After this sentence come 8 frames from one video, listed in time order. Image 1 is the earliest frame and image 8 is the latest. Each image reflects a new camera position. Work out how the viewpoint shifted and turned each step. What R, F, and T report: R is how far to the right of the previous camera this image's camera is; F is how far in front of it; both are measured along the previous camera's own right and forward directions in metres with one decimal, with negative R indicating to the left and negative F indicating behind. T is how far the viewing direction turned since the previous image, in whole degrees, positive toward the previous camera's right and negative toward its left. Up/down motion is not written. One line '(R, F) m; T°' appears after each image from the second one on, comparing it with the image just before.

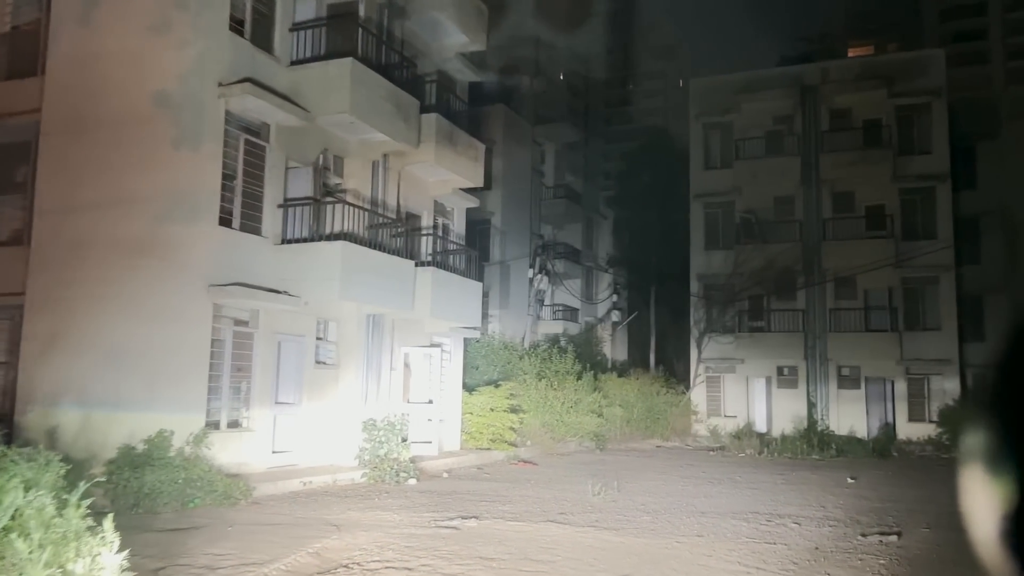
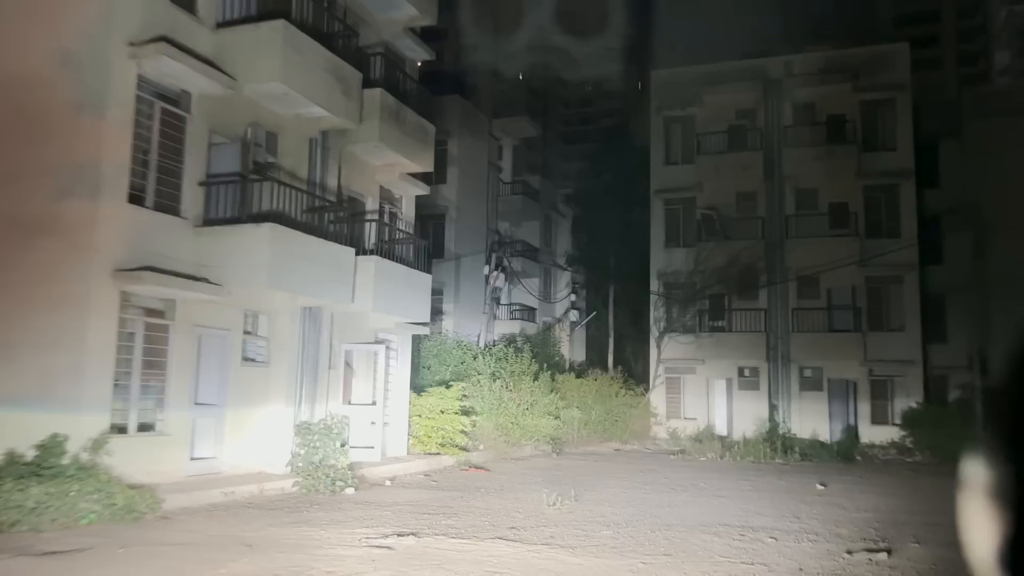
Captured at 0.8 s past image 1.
(+0.1, +1.0) m; +3°
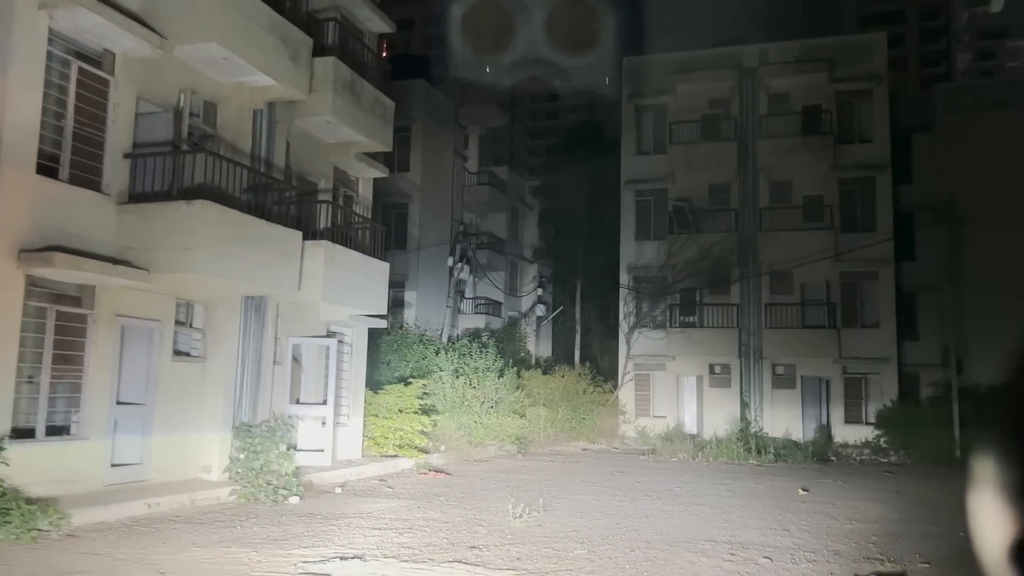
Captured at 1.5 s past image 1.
(0.0, +1.0) m; +2°
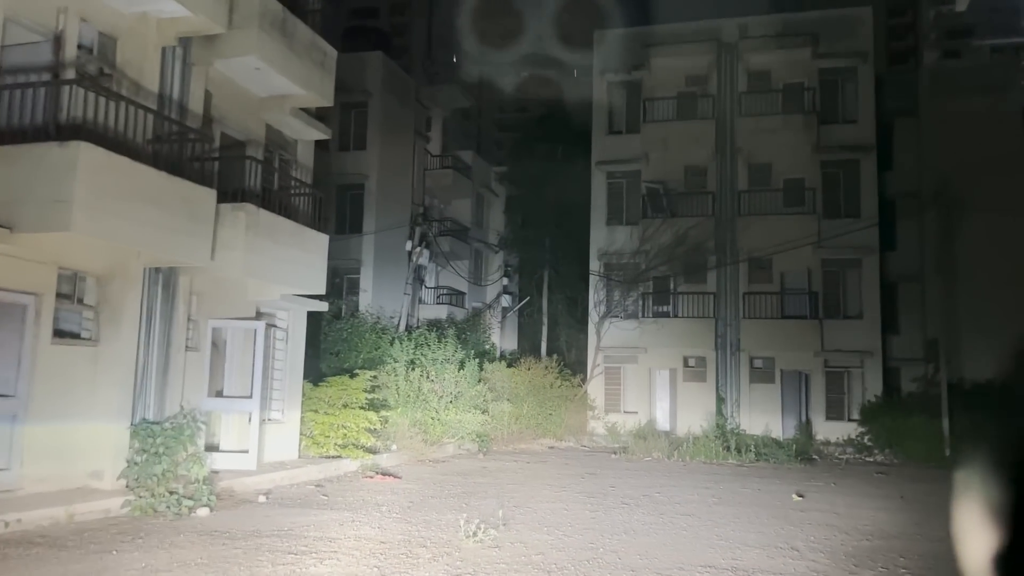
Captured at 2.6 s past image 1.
(+0.1, +1.6) m; +2°
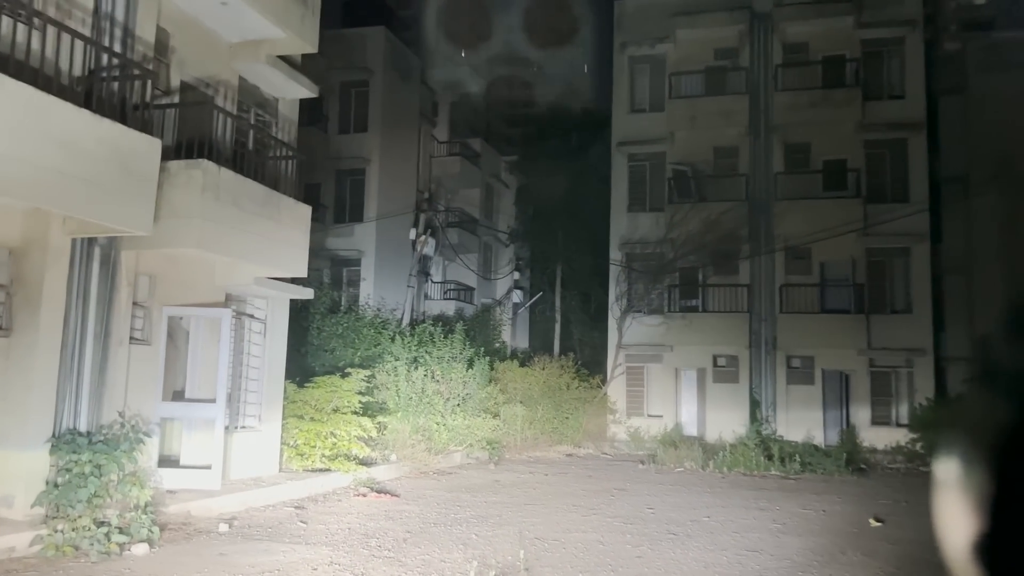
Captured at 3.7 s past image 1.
(-0.1, +1.9) m; -1°
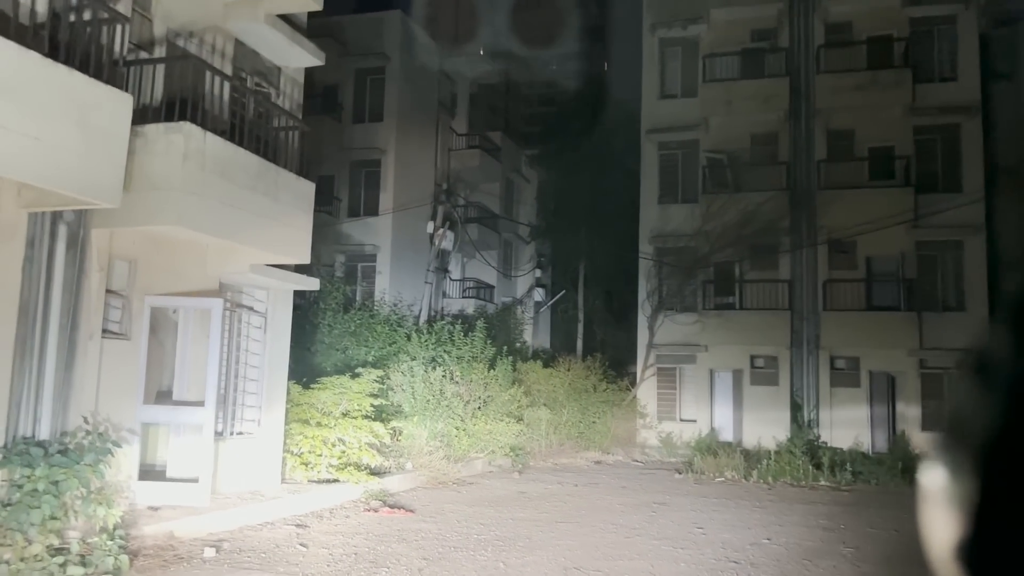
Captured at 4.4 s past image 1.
(-0.1, +1.1) m; -1°
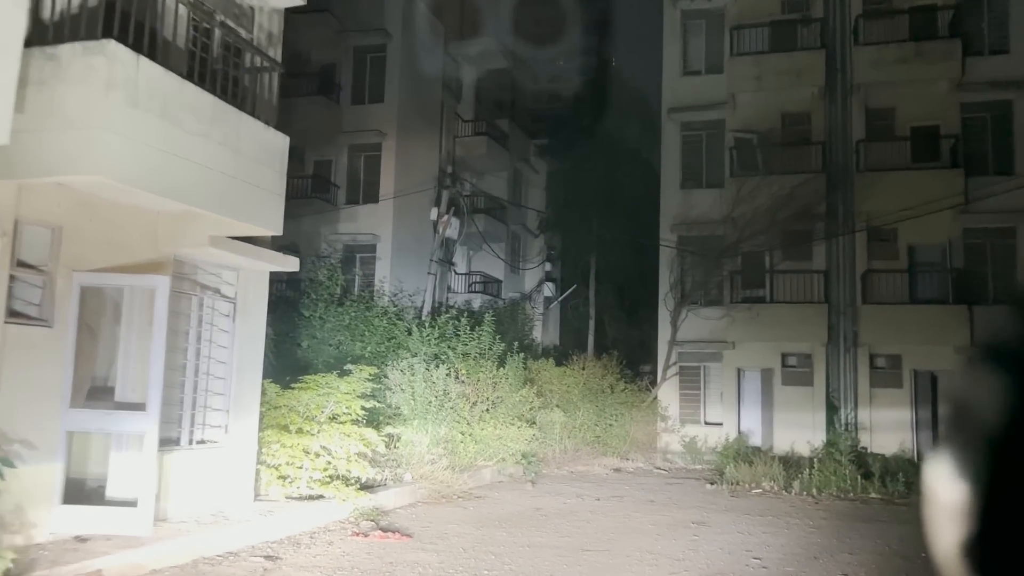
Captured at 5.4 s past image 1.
(-0.1, +1.5) m; 0°
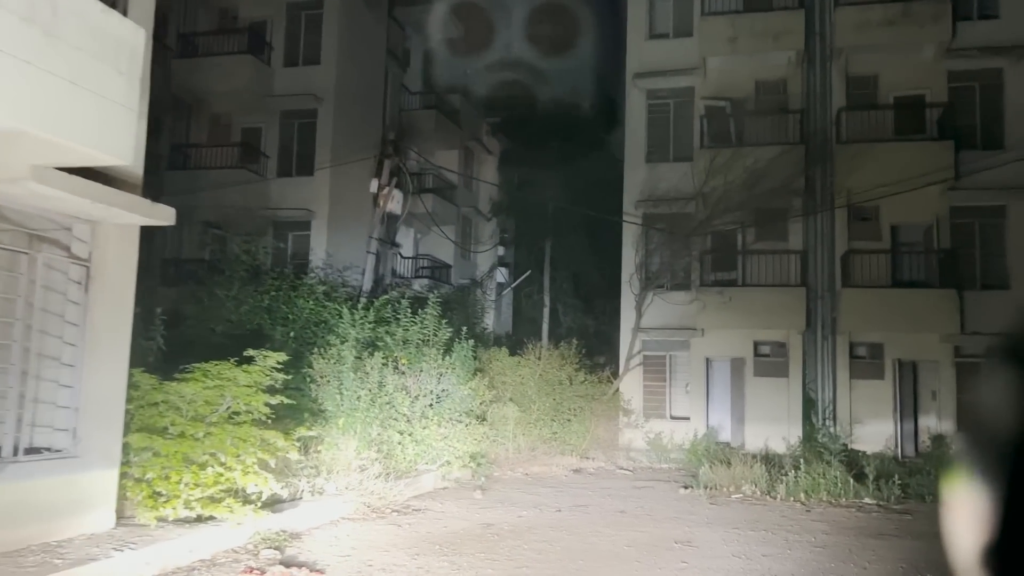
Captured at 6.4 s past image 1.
(+0.1, +1.7) m; +3°
